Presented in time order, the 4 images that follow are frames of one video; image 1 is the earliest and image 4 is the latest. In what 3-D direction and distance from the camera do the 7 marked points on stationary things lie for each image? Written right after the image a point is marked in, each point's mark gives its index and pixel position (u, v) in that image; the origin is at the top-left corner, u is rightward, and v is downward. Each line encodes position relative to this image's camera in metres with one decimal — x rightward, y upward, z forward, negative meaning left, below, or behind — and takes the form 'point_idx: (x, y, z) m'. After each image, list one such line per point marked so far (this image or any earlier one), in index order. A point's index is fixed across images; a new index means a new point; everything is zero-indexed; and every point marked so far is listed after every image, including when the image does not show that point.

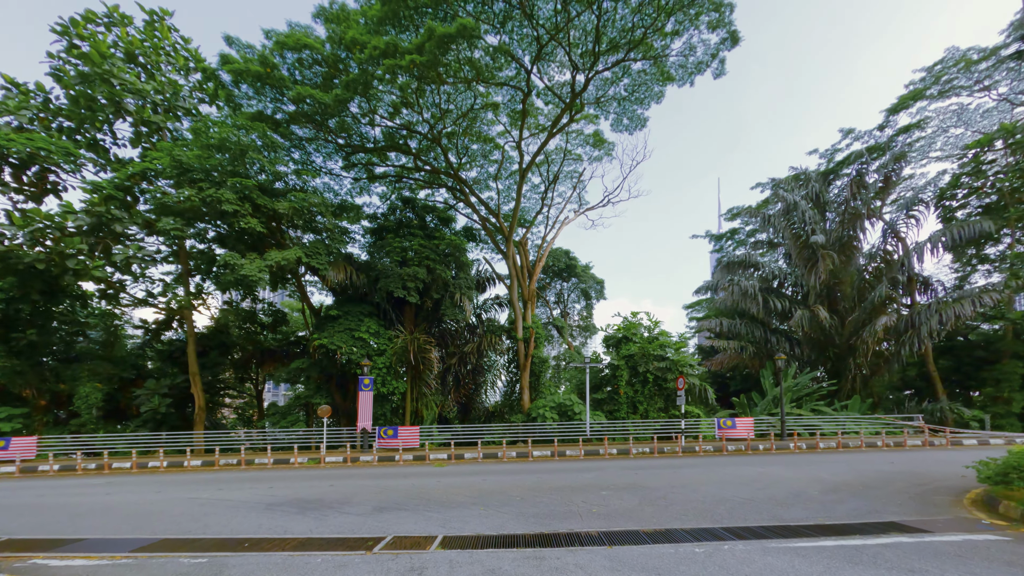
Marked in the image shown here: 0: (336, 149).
0: (-8.6, +6.8, +19.4) m
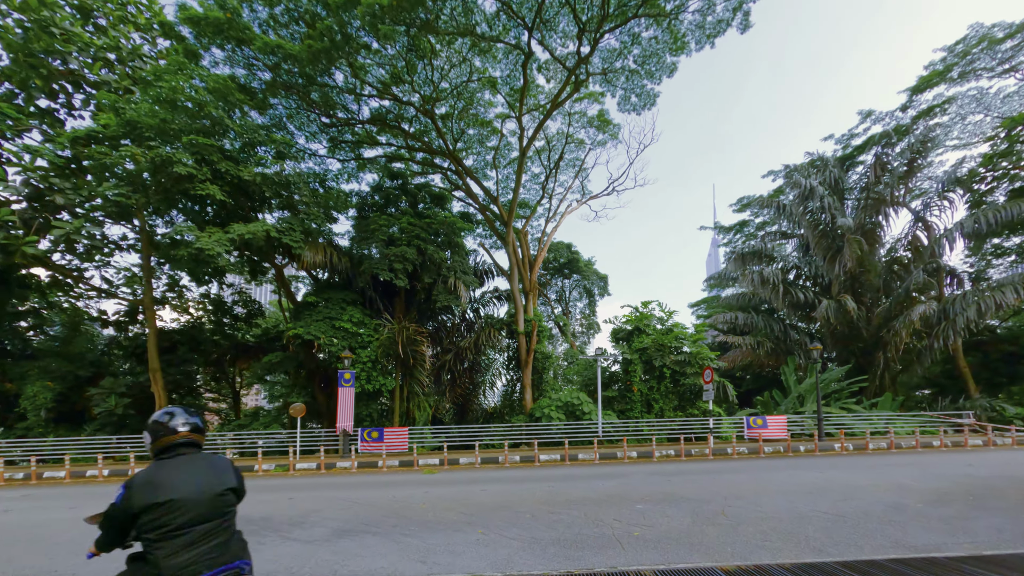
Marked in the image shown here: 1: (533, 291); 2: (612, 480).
0: (-8.7, +7.3, +17.8) m
1: (+1.0, -0.1, +19.5) m
2: (+2.0, -3.8, +7.7) m
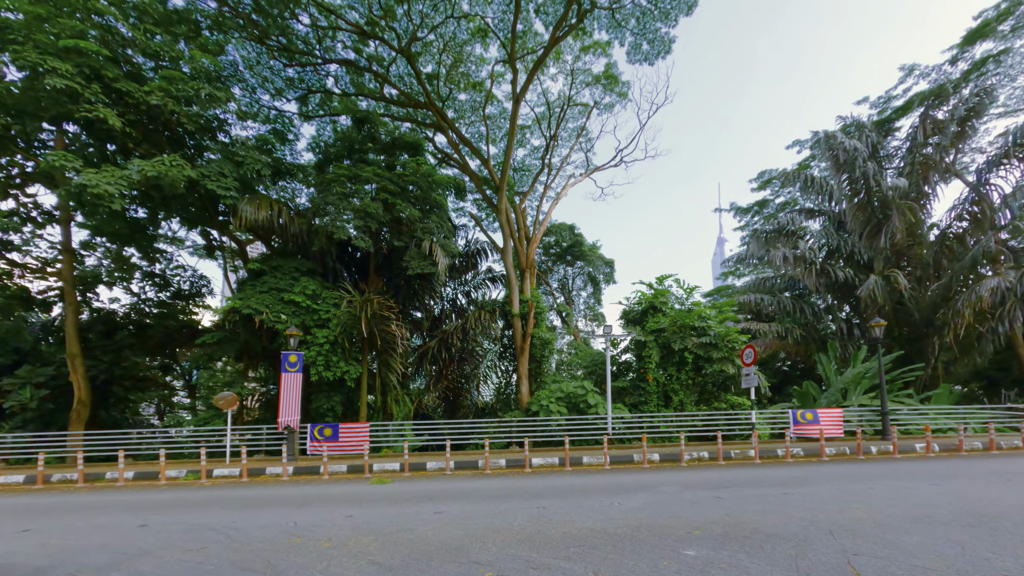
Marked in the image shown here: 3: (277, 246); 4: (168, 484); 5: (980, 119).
0: (-8.9, +8.2, +15.5) m
1: (+0.8, +0.9, +17.0) m
2: (+1.6, -2.8, +5.3) m
3: (-6.7, +1.2, +11.4) m
4: (-6.5, -3.7, +7.4) m
5: (+22.2, +8.0, +18.7) m
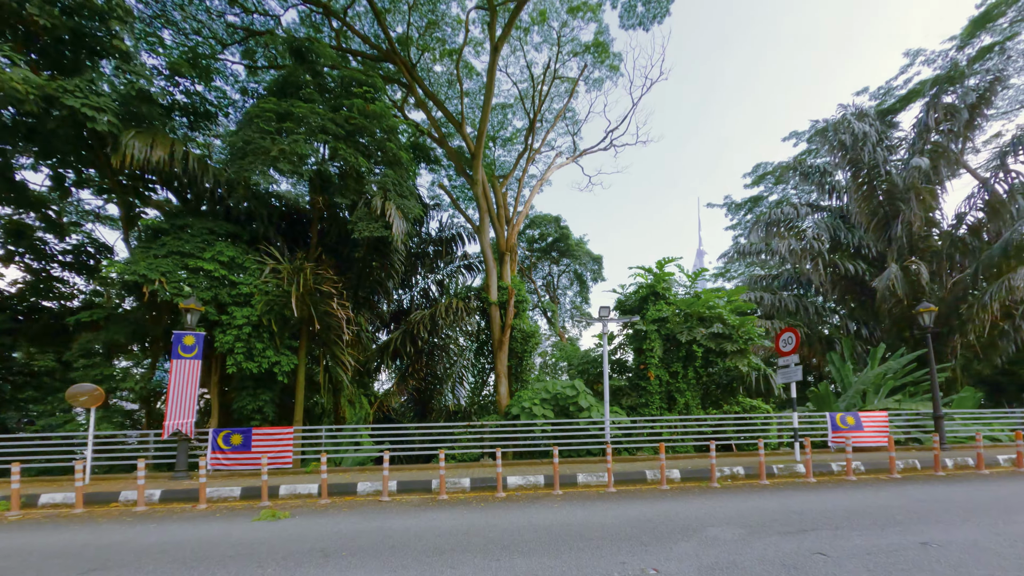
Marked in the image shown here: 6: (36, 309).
0: (-9.6, +8.9, +13.1) m
1: (0.0, +1.4, +14.9) m
2: (+1.2, -2.1, +3.2) m
3: (-7.2, +2.0, +9.0) m
4: (-6.9, -2.9, +4.9) m
5: (+21.4, +8.1, +17.6) m
6: (-14.2, -0.6, +11.6) m
